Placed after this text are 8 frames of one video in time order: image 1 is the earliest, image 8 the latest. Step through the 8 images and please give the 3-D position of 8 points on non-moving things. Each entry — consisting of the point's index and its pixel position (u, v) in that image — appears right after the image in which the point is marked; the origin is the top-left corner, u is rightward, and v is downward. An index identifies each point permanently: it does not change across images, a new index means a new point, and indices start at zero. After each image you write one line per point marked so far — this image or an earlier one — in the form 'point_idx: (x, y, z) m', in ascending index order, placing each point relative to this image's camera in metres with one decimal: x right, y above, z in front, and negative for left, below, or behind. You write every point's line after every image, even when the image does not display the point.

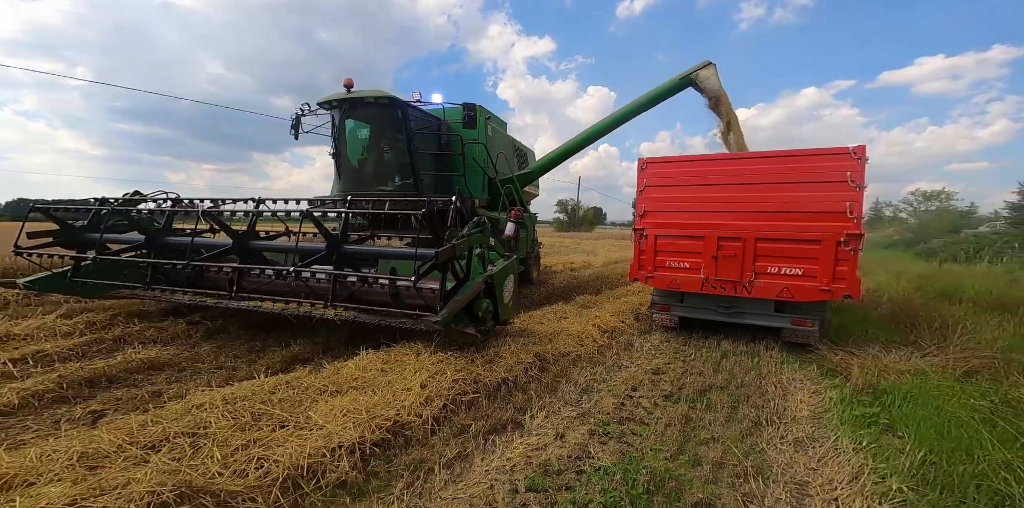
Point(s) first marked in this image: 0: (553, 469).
0: (+0.3, -1.3, +2.7) m
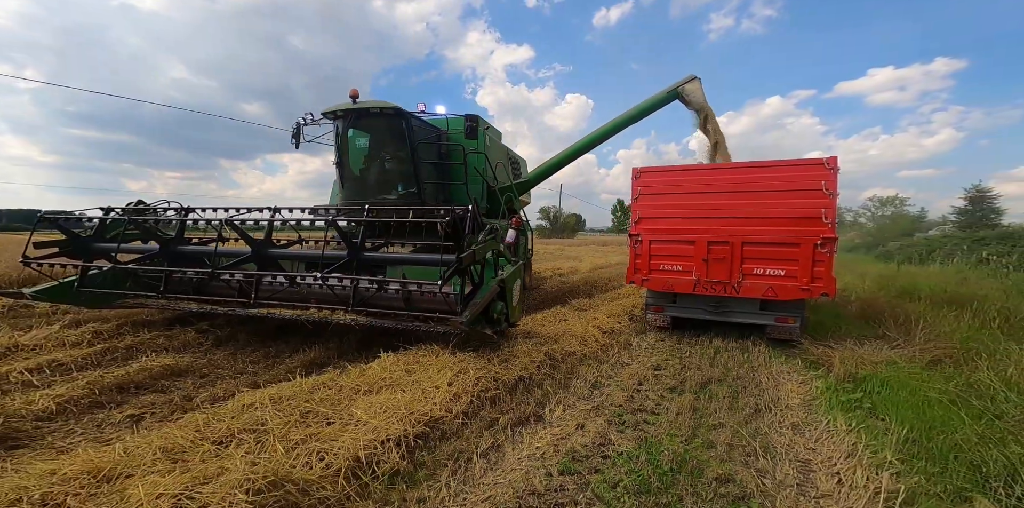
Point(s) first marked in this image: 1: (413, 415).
0: (+0.5, -1.4, +3.0) m
1: (-0.7, -1.1, +3.1) m
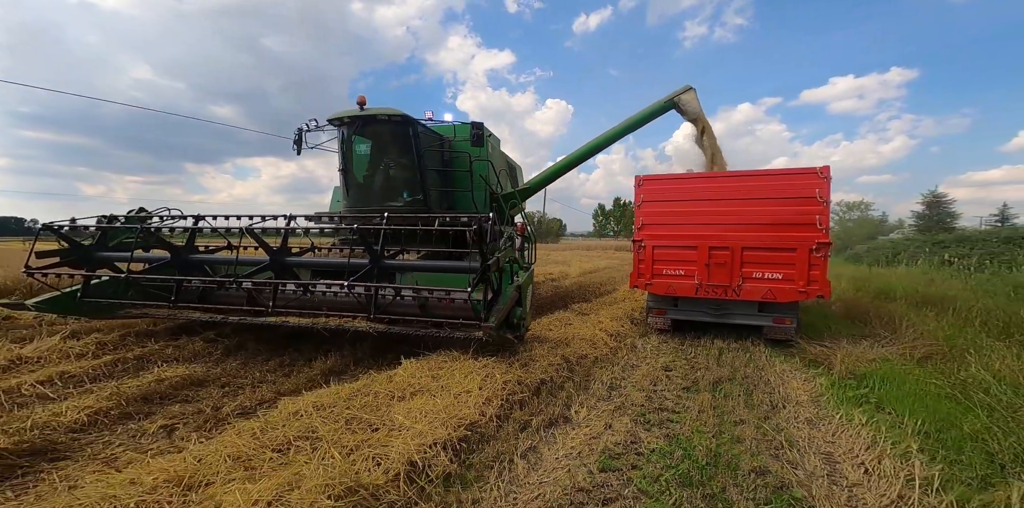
0: (+0.7, -1.4, +3.1) m
1: (-0.4, -1.2, +3.1) m
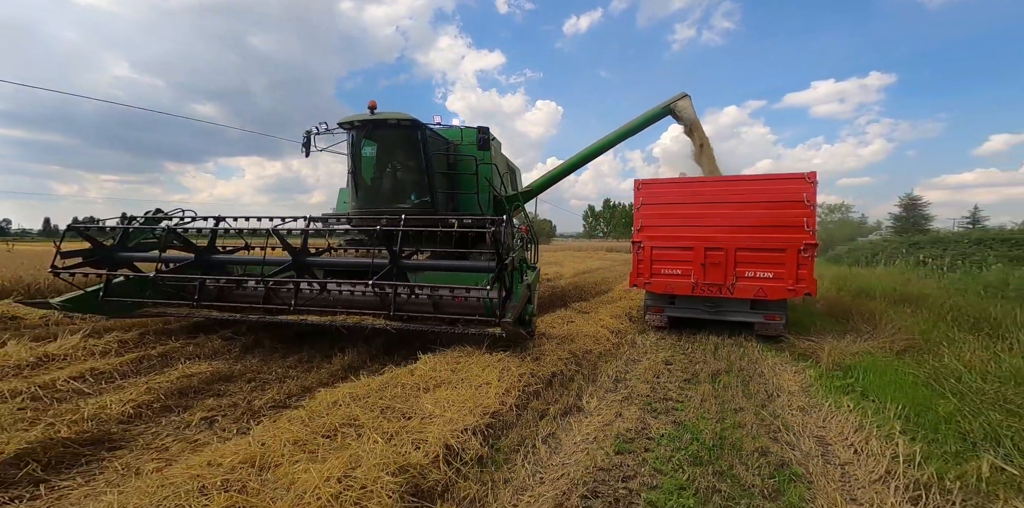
0: (+0.9, -1.4, +3.4) m
1: (-0.3, -1.2, +3.4) m
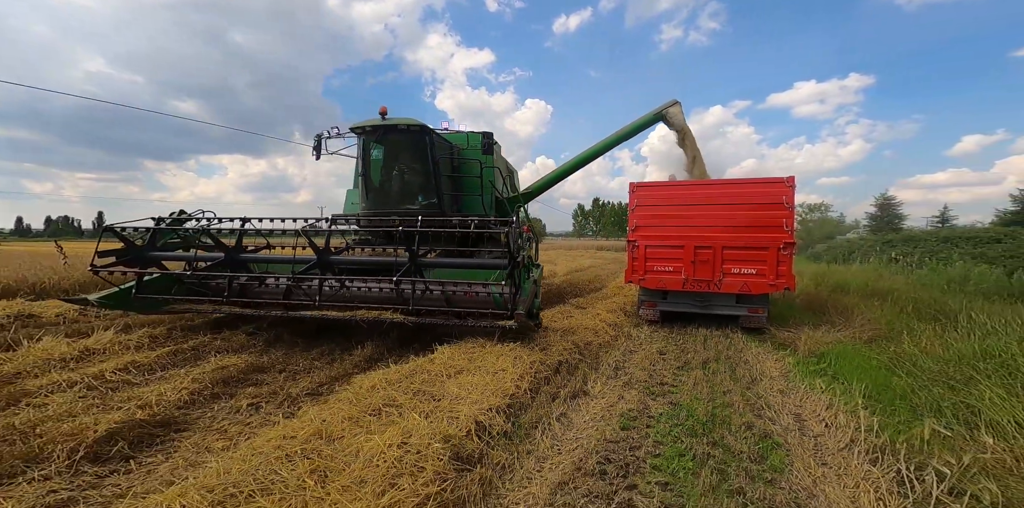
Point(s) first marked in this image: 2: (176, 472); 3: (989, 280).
0: (+1.1, -1.4, +3.8) m
1: (-0.1, -1.2, +3.8) m
2: (-2.0, -1.3, +2.5) m
3: (+7.9, -0.4, +7.1) m
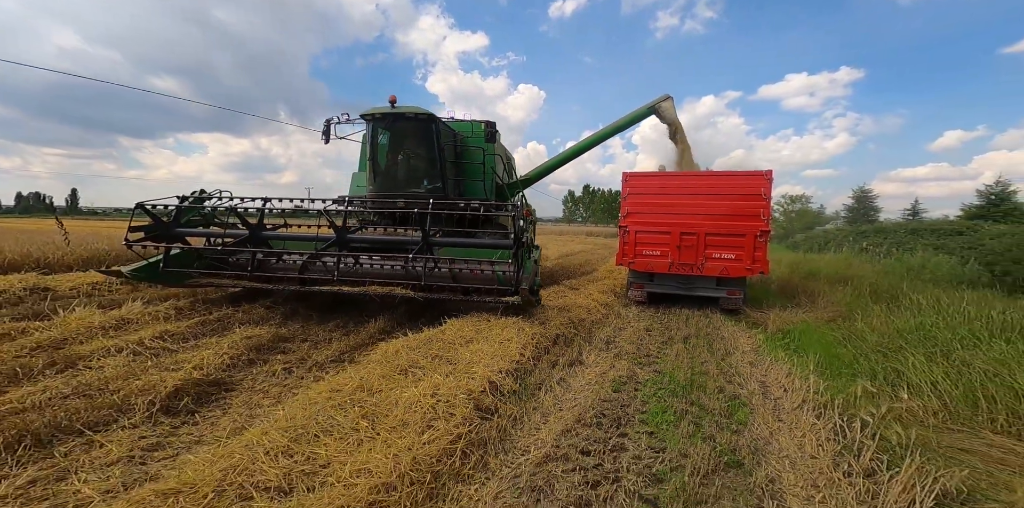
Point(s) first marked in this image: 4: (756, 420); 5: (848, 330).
0: (+1.1, -1.3, +4.4) m
1: (-0.1, -1.0, +4.3) m
2: (-1.9, -1.2, +3.0) m
3: (+7.9, -0.3, +7.8) m
4: (+1.9, -1.3, +3.3) m
5: (+3.8, -0.9, +4.9) m
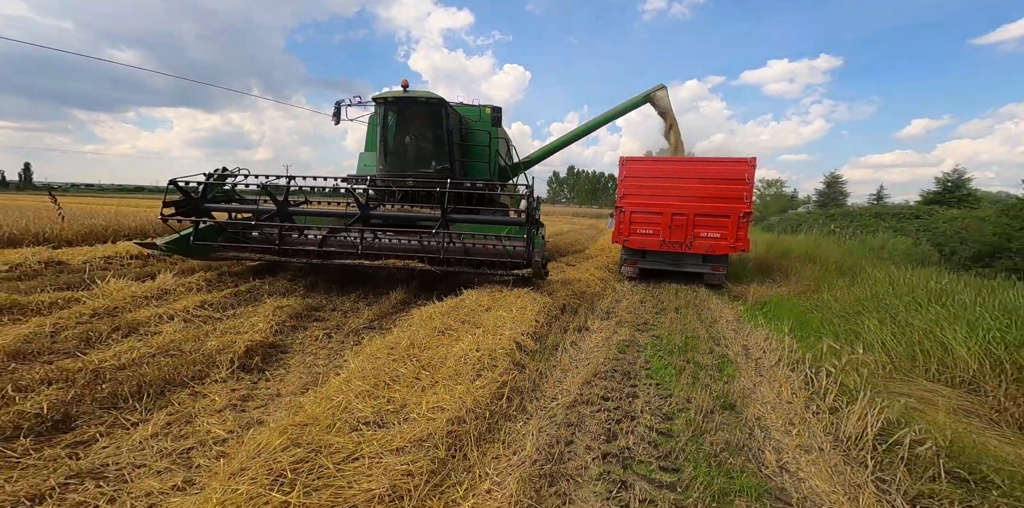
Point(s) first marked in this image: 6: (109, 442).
0: (+1.3, -1.0, +5.0) m
1: (+0.1, -0.8, +4.8) m
2: (-1.7, -0.9, +3.5) m
3: (+7.9, +0.1, +8.7) m
4: (+2.1, -1.1, +4.0) m
5: (+4.0, -0.6, +5.6) m
6: (-2.2, -1.0, +2.3) m
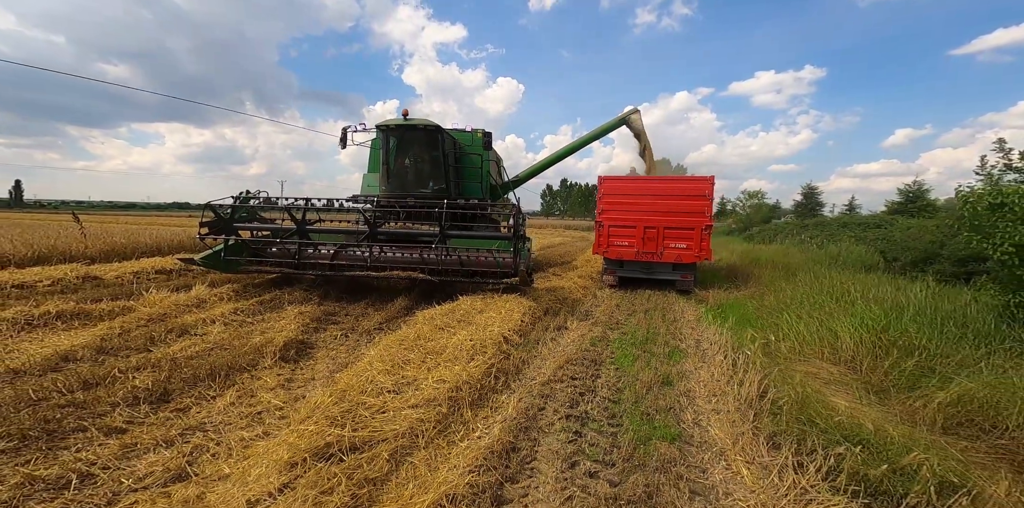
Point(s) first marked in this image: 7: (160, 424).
0: (+1.1, -1.1, +5.8) m
1: (0.0, -0.9, +5.7) m
2: (-1.8, -1.1, +4.3) m
3: (+7.7, 0.0, +9.7) m
4: (+2.0, -1.2, +4.9) m
5: (+3.8, -0.7, +6.5) m
6: (-2.3, -1.1, +3.2) m
7: (-2.4, -1.1, +2.9) m
